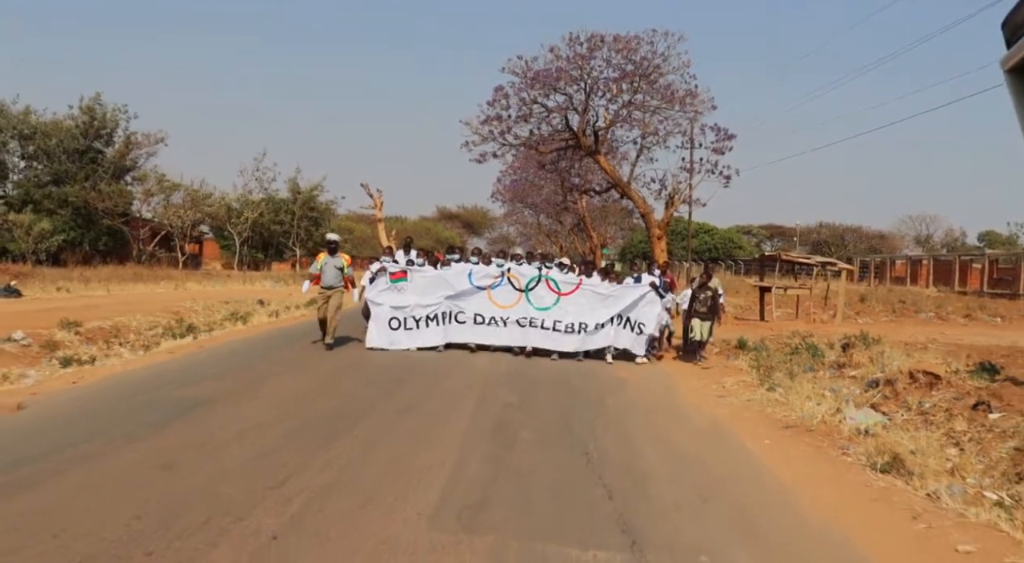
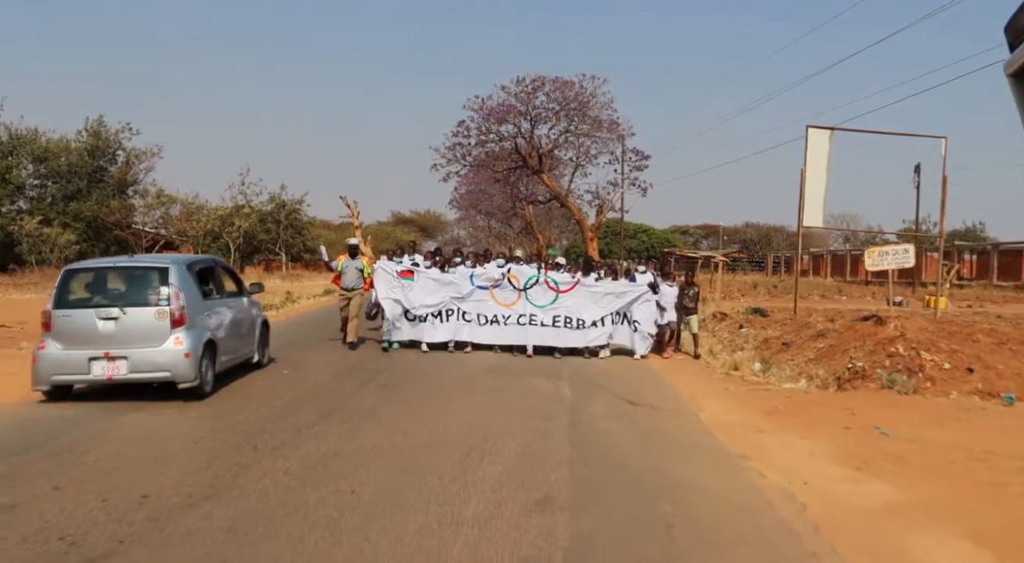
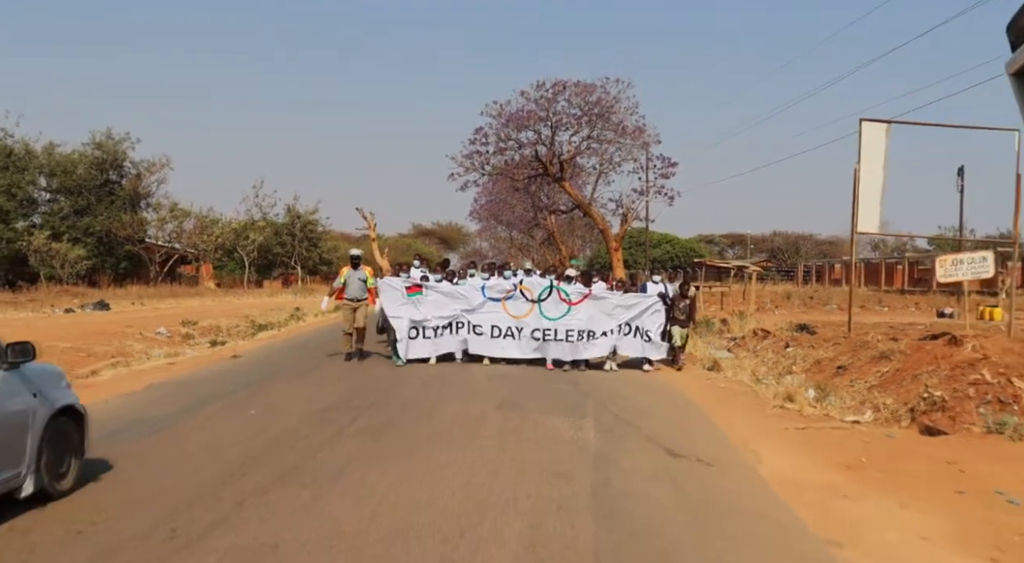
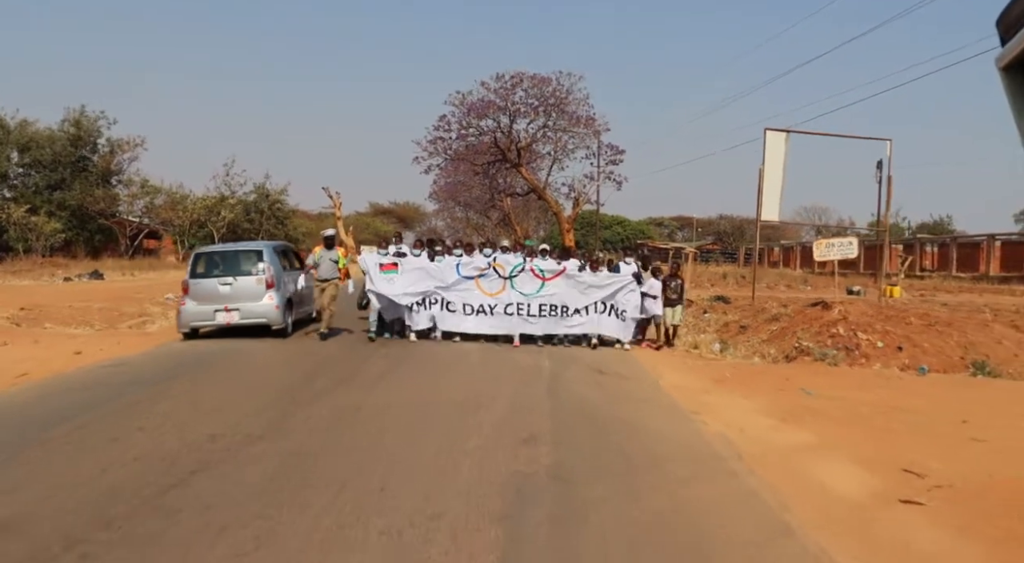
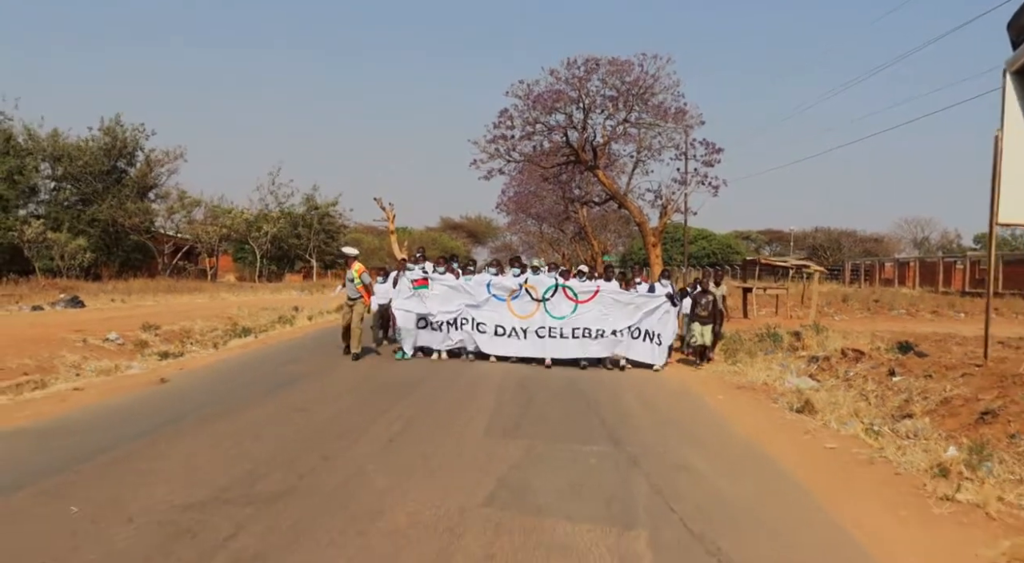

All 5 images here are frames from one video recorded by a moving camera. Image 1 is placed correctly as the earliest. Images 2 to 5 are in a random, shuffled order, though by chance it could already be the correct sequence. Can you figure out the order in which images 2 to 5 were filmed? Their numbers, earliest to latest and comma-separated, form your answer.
5, 3, 2, 4
